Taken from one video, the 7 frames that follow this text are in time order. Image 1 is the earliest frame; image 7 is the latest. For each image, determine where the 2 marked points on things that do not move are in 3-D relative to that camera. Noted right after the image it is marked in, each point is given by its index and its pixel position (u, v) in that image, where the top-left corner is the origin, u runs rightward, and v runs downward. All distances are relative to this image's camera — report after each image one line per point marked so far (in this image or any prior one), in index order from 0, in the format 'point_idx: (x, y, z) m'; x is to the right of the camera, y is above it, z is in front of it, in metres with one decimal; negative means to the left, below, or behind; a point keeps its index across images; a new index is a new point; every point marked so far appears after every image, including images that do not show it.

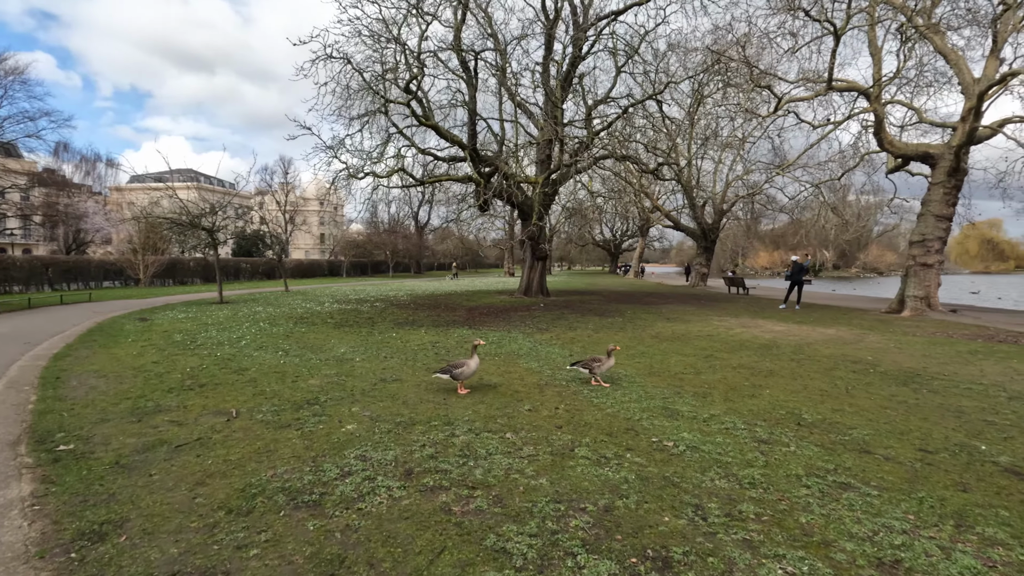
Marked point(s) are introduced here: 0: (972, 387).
0: (+6.5, -1.4, +7.5) m
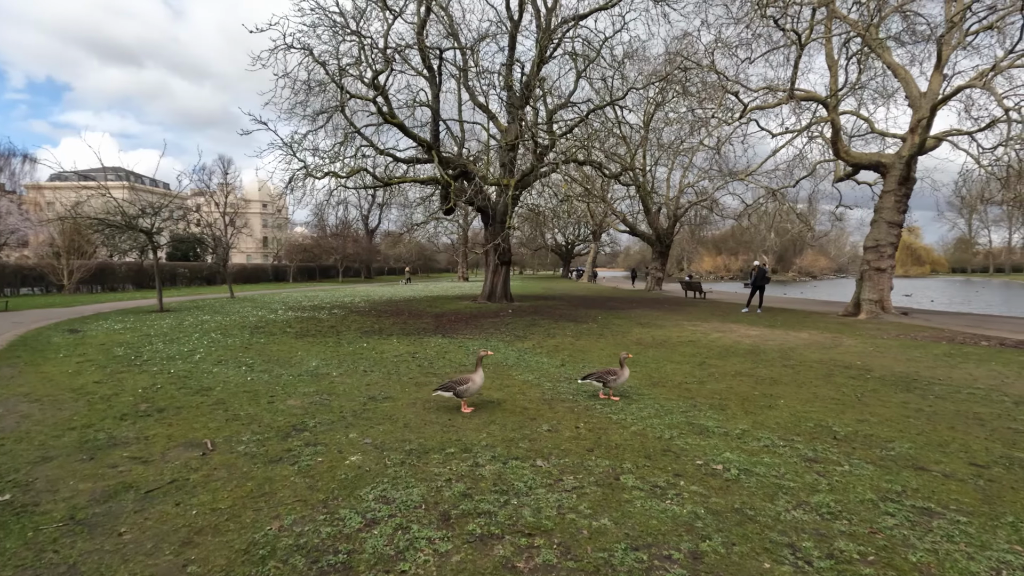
0: (+6.5, -1.5, +7.5) m
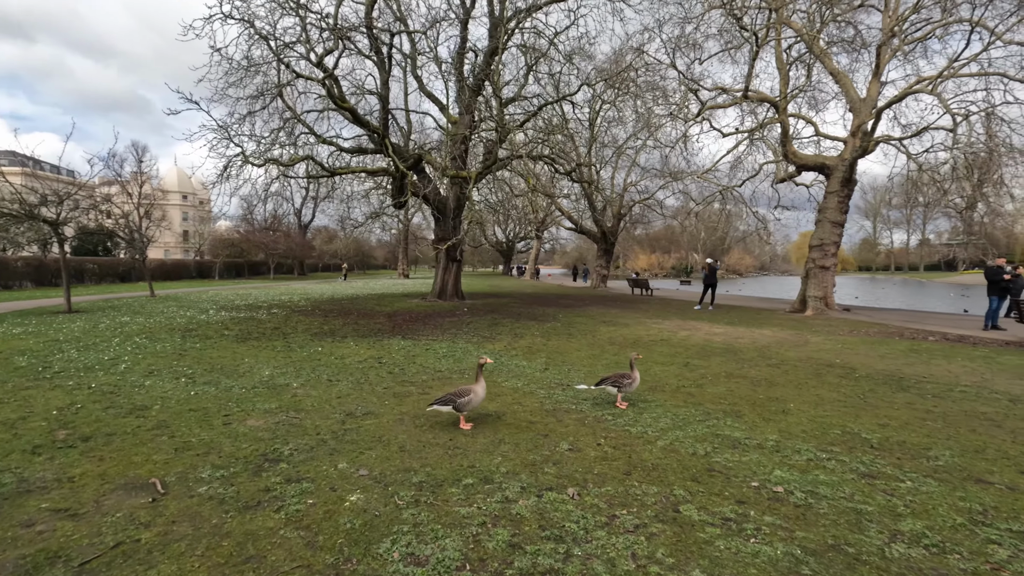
0: (+6.4, -1.5, +7.6) m
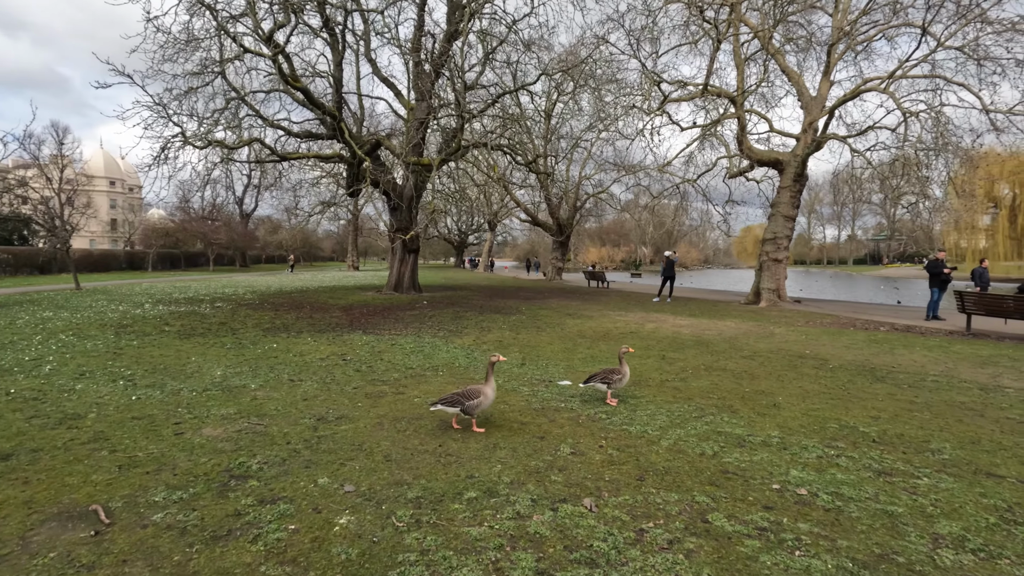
0: (+6.1, -1.3, +7.7) m
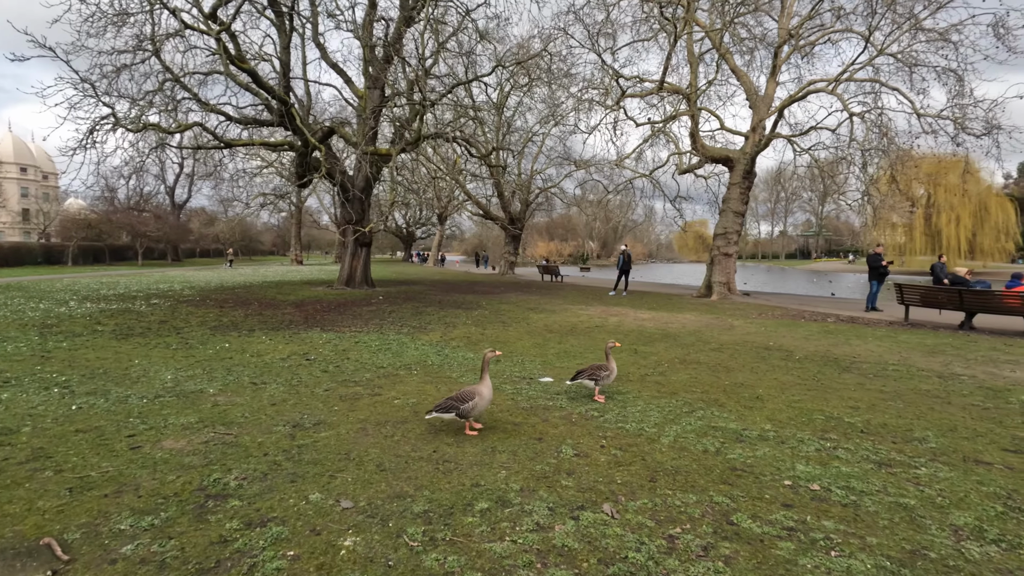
0: (+5.8, -1.2, +8.1) m
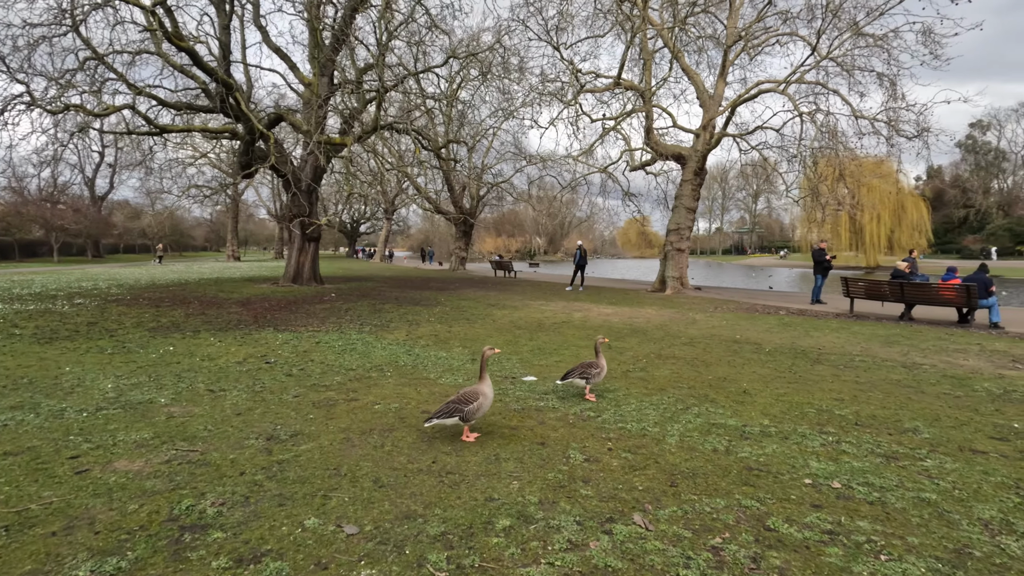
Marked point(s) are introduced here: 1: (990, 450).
0: (+5.4, -1.1, +8.3) m
1: (+4.0, -1.4, +4.5) m
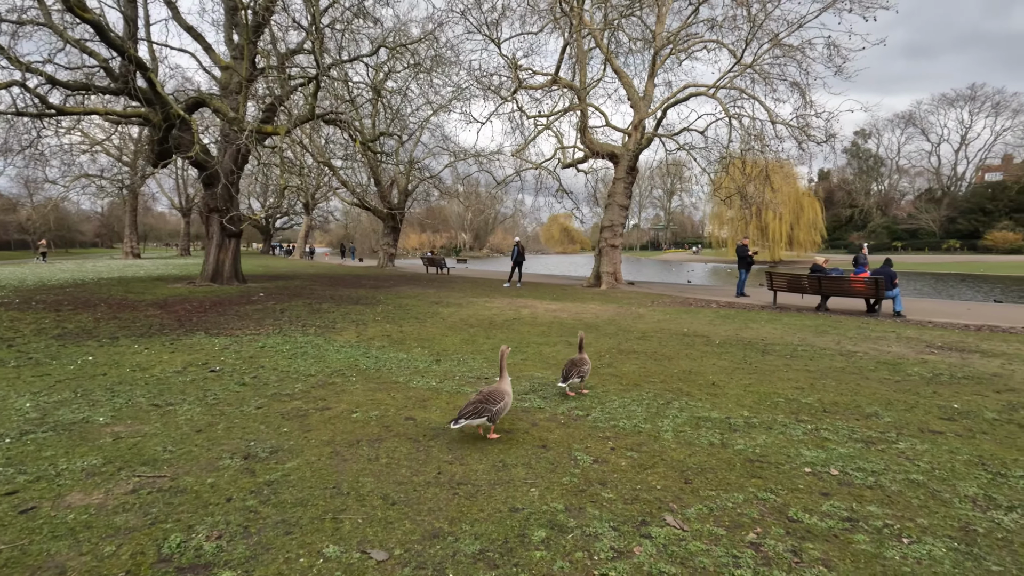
0: (+4.9, -1.0, +8.9) m
1: (+4.0, -1.3, +4.9) m
